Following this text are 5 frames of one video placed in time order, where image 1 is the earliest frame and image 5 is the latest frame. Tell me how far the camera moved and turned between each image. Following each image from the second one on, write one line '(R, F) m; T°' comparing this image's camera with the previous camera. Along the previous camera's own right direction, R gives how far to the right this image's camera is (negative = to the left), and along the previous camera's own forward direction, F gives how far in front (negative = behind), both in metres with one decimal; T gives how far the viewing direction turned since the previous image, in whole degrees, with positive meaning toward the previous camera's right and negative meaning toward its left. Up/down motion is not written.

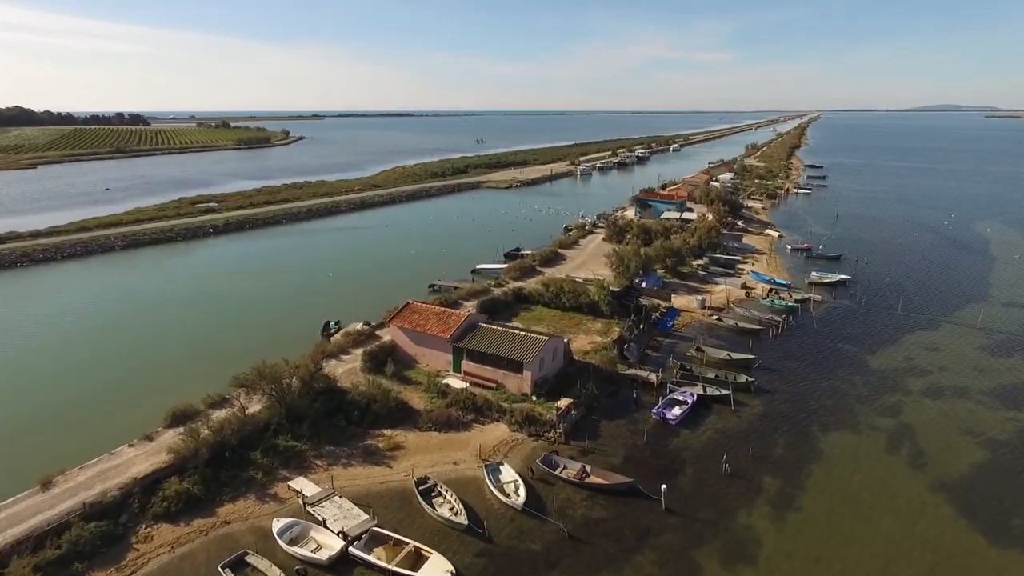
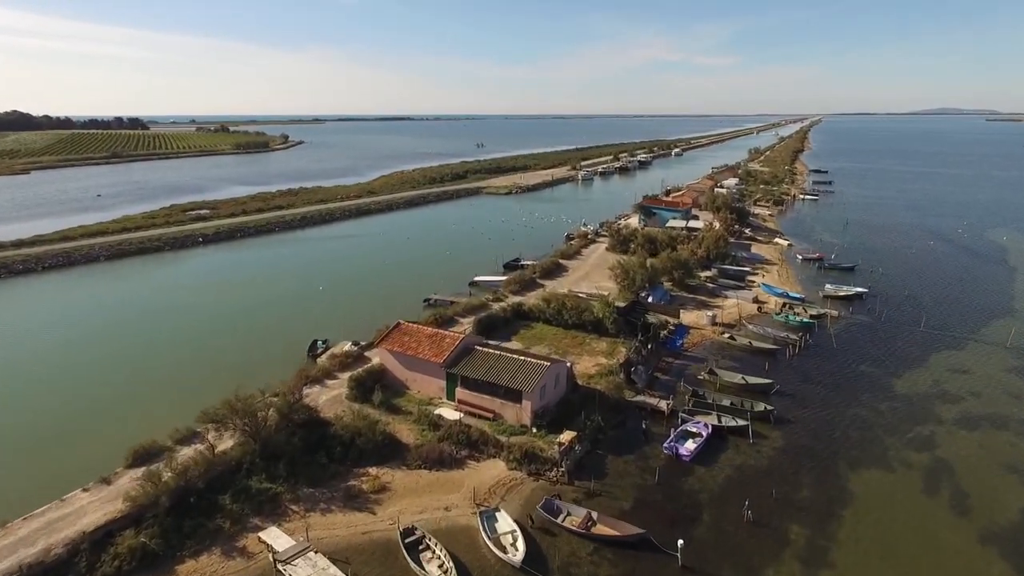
(+0.1, +1.2) m; 0°
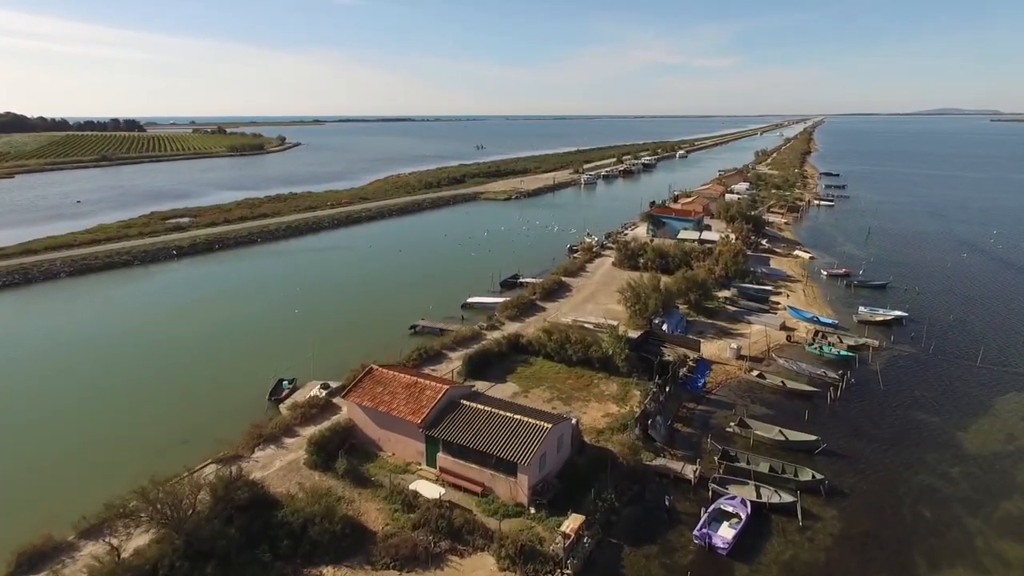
(+0.1, +2.5) m; 0°
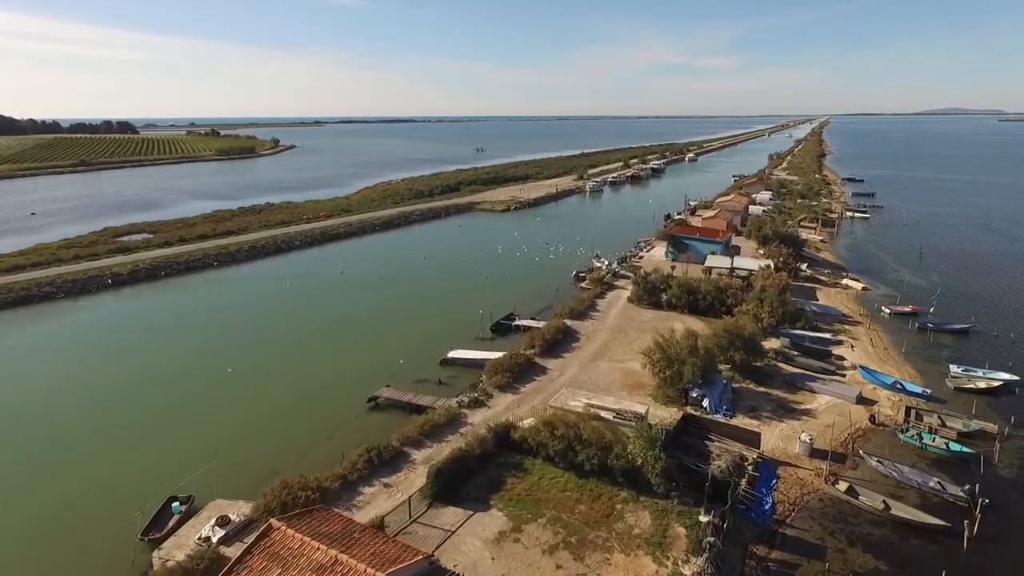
(+0.3, +4.8) m; 0°
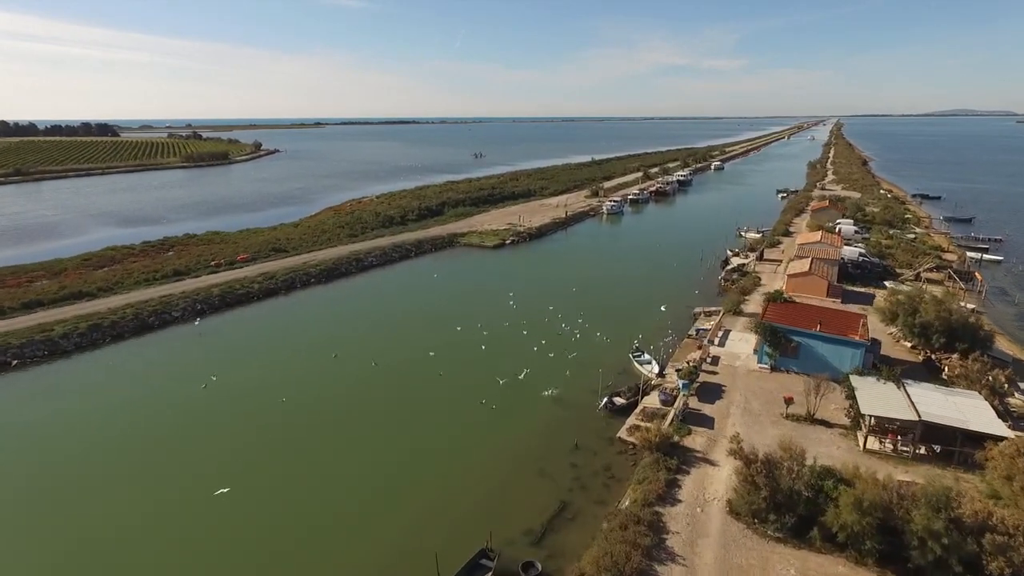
(+0.5, +11.7) m; 0°
